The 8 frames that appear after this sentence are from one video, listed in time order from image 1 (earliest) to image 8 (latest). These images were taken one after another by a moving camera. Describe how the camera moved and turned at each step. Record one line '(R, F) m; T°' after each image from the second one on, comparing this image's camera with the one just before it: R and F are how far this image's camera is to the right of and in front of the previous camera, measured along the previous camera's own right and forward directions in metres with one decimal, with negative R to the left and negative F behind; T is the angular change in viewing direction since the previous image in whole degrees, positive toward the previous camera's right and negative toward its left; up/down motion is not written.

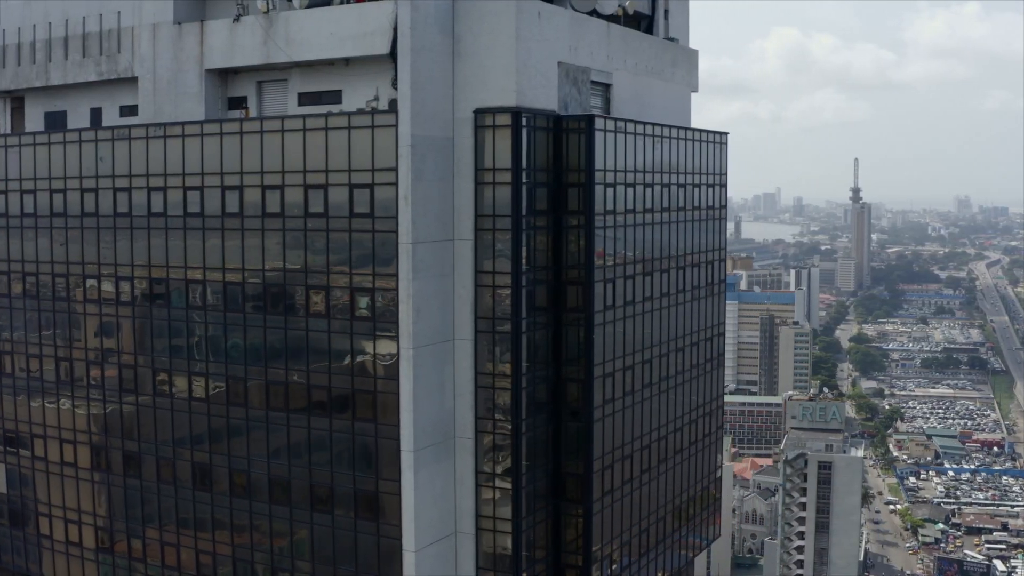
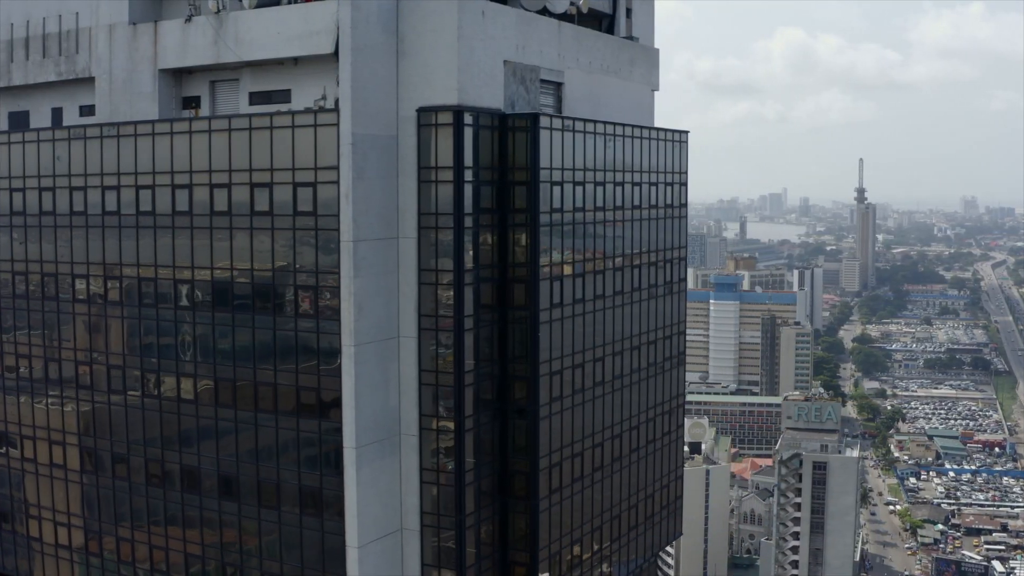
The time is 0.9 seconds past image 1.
(+1.5, -0.1) m; 0°
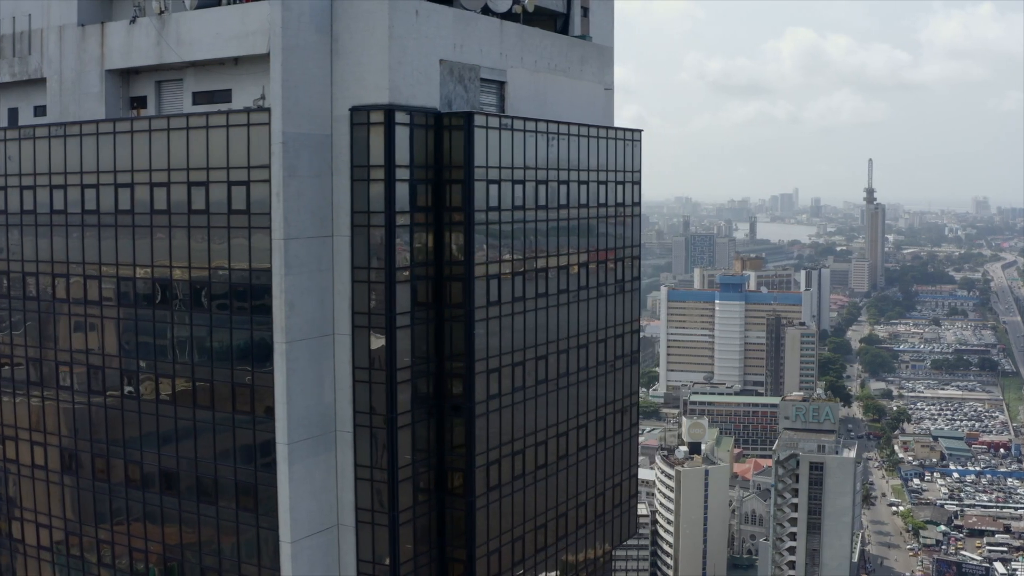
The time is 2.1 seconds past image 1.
(+1.9, -0.2) m; -1°
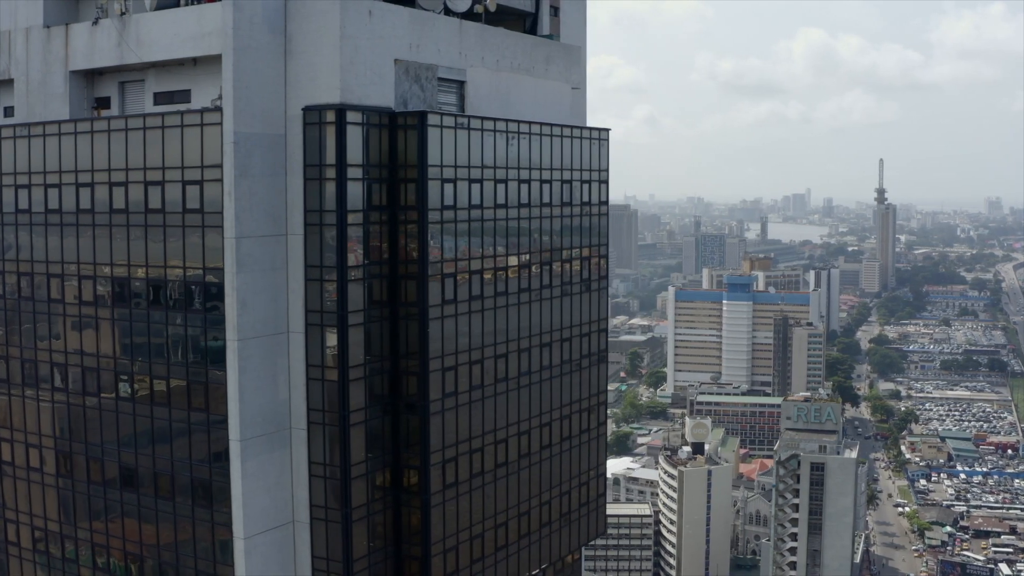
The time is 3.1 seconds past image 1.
(+1.5, -0.1) m; -1°
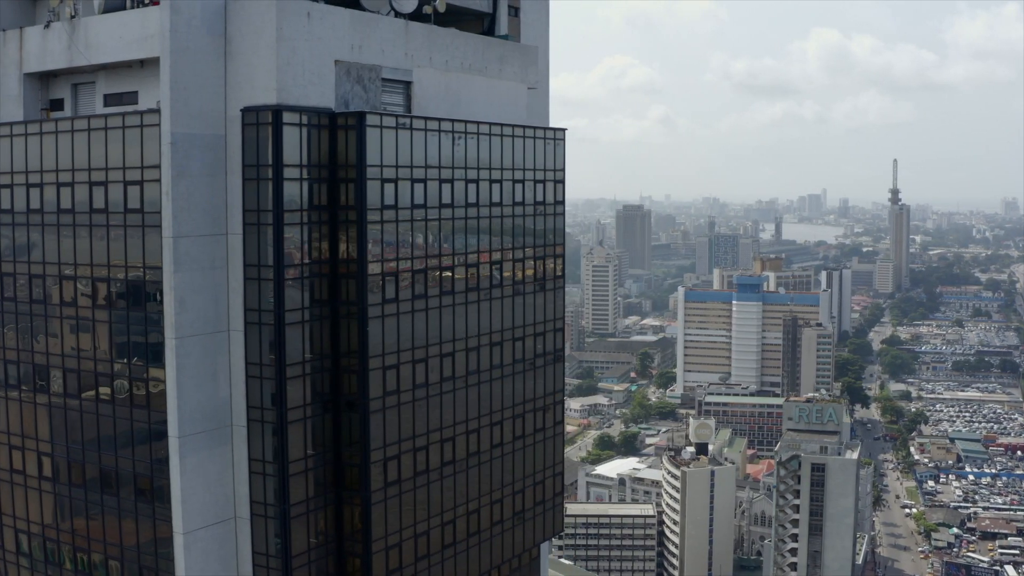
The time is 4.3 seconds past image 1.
(+2.0, -0.2) m; -1°
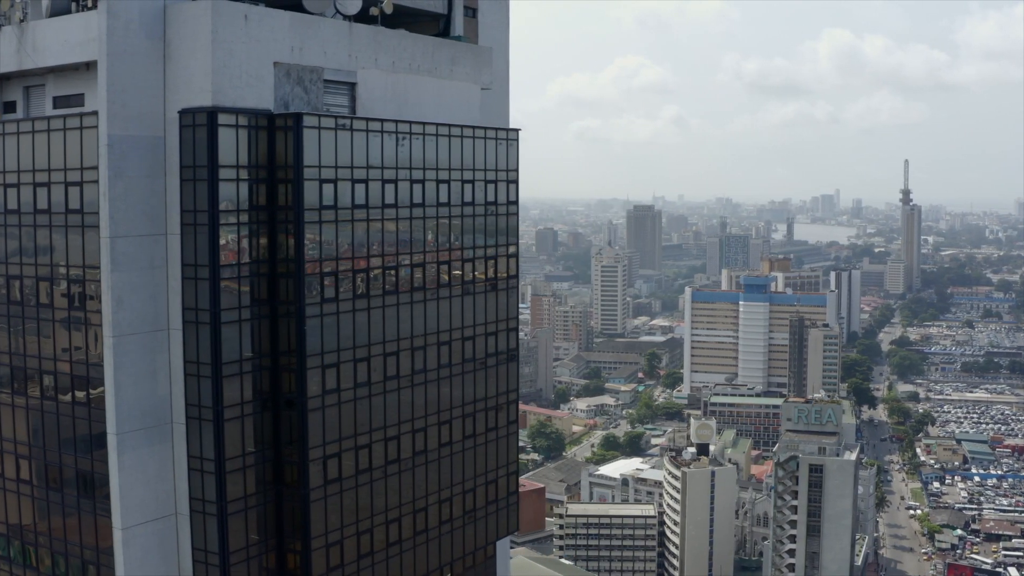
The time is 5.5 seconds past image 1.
(+2.0, -0.2) m; -1°
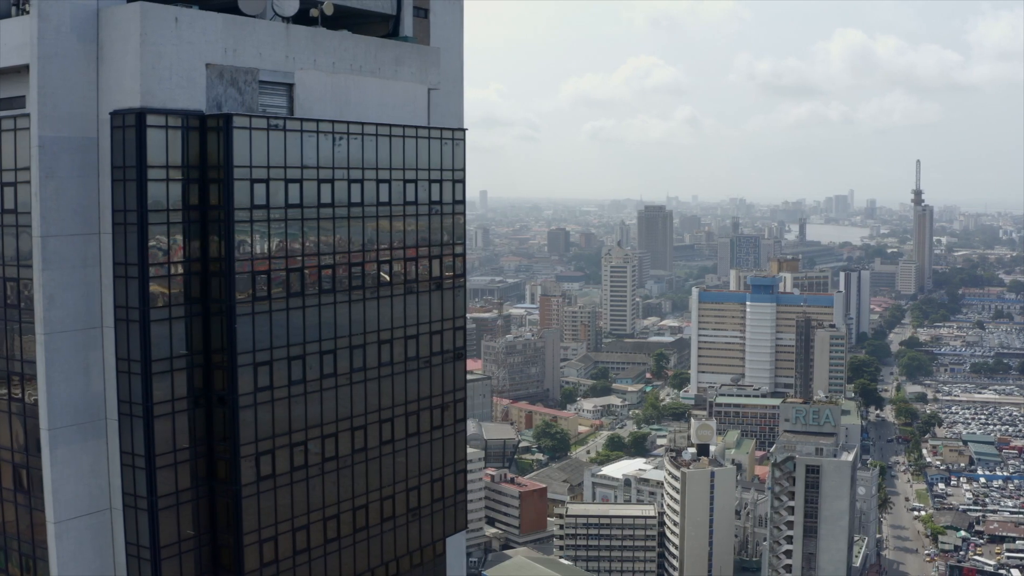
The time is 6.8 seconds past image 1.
(+2.2, -0.3) m; -1°
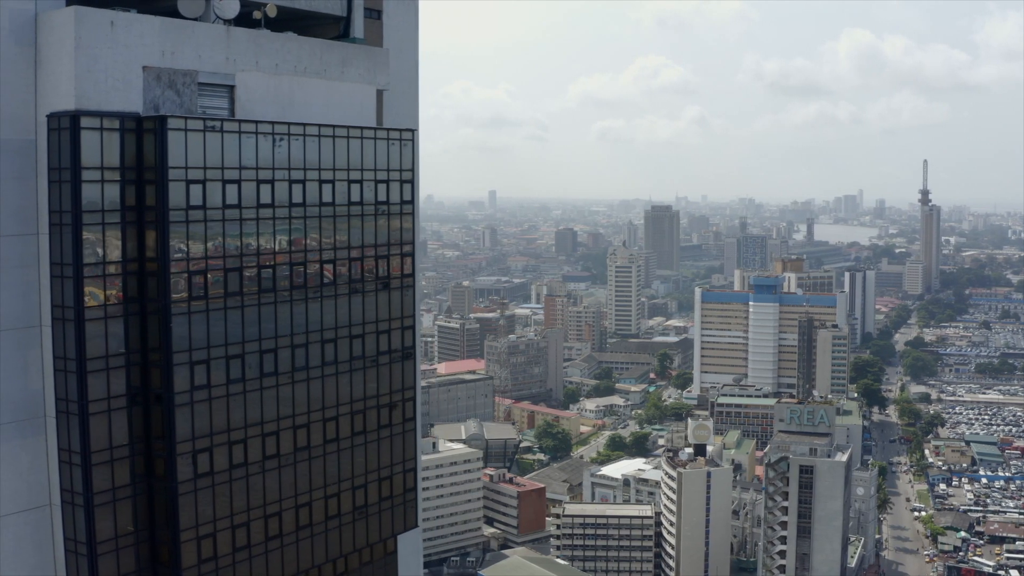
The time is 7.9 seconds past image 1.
(+2.0, -0.3) m; 0°
